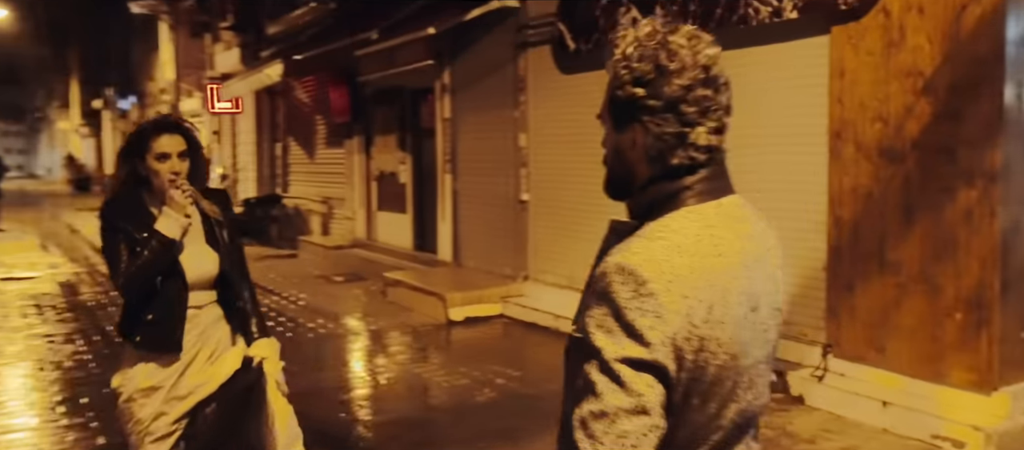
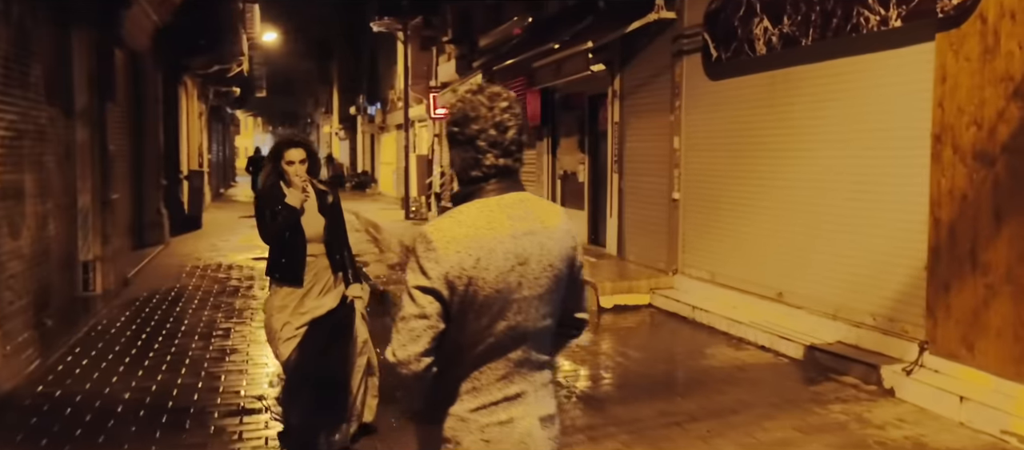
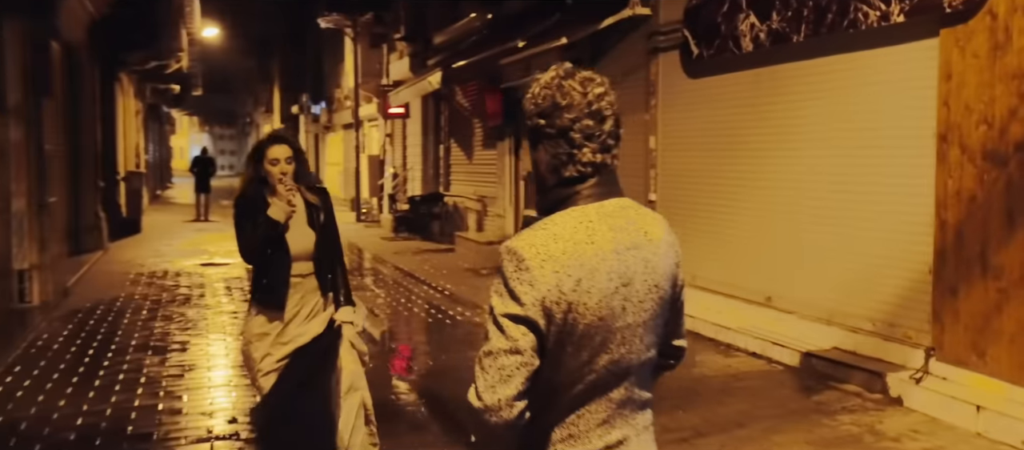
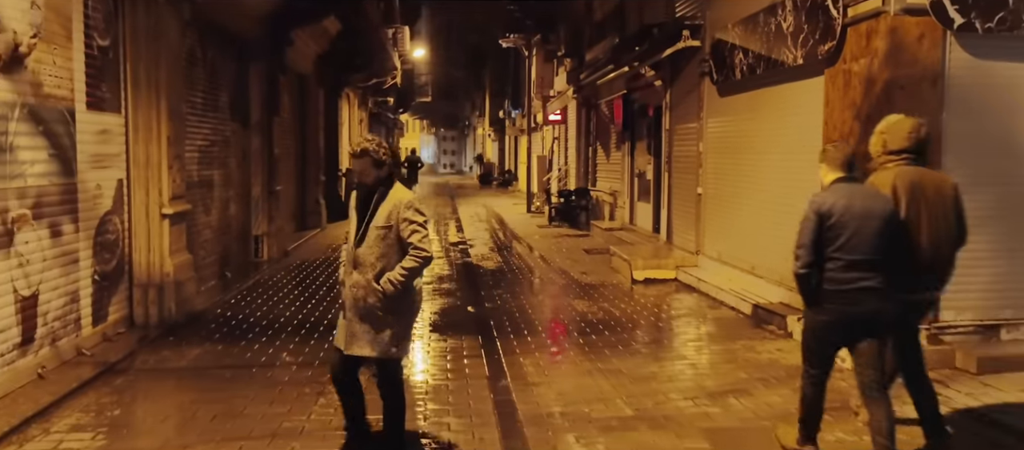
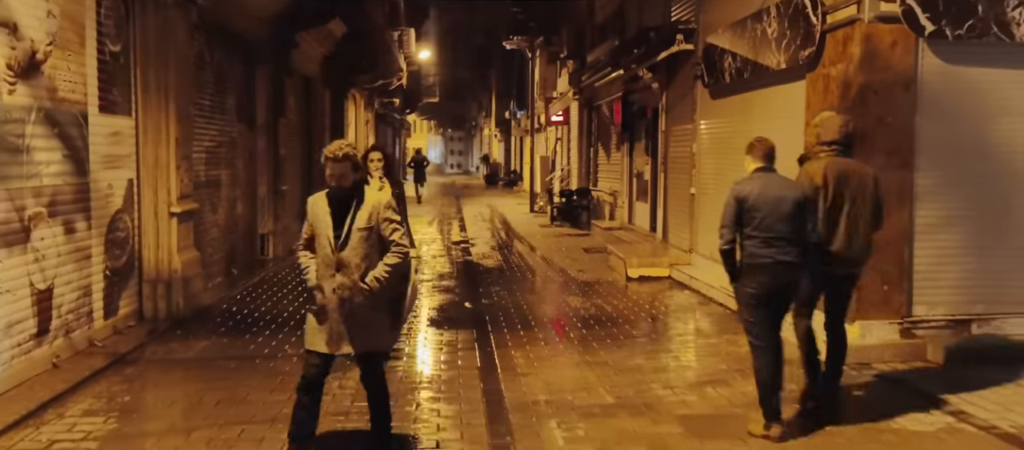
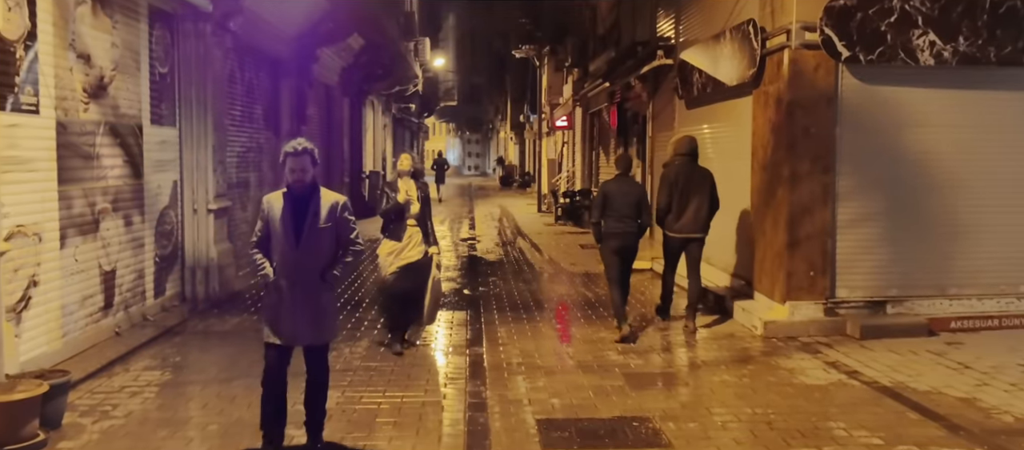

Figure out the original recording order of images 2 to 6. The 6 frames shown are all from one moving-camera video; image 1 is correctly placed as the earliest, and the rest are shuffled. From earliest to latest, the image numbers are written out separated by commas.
3, 2, 4, 5, 6
